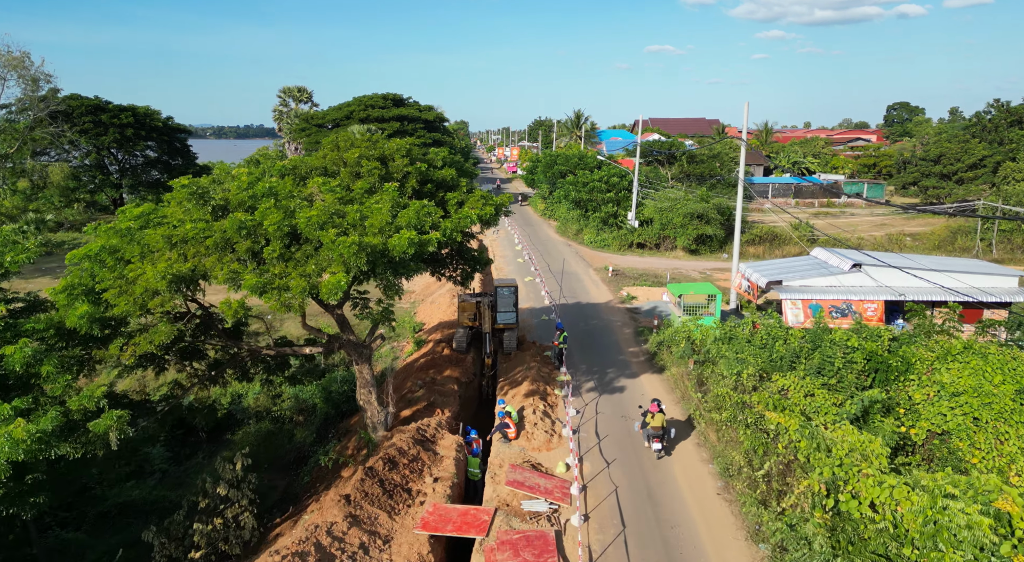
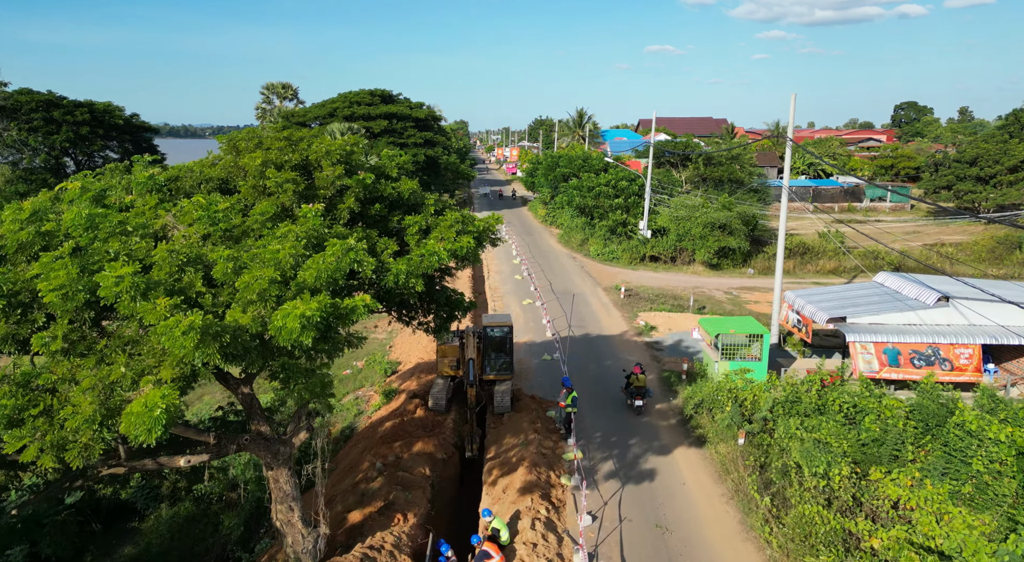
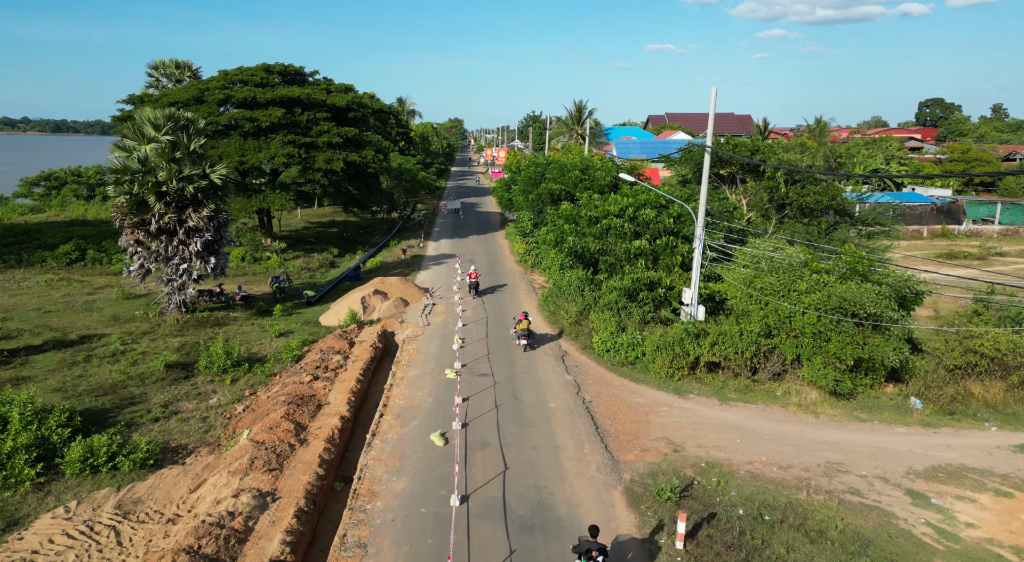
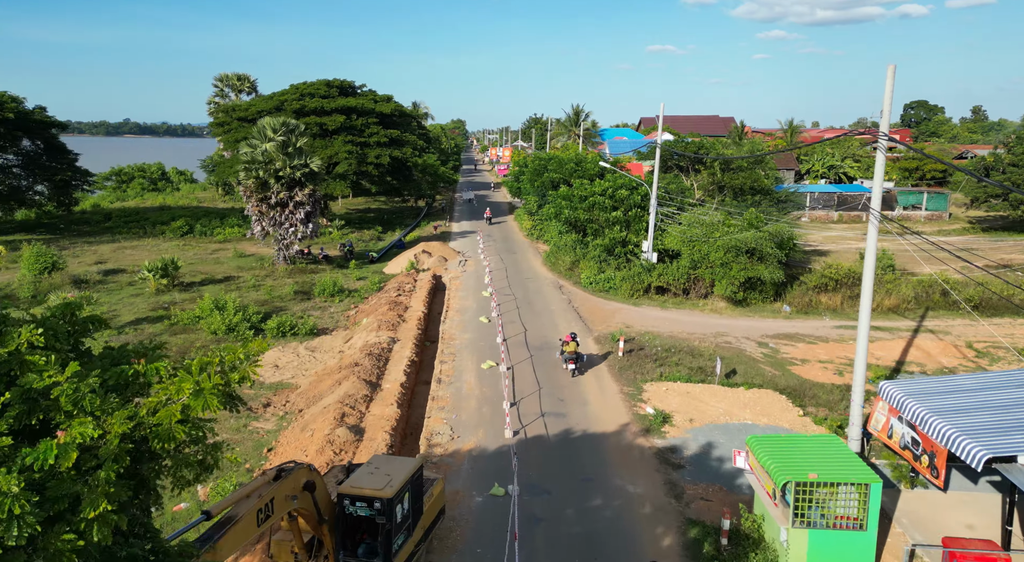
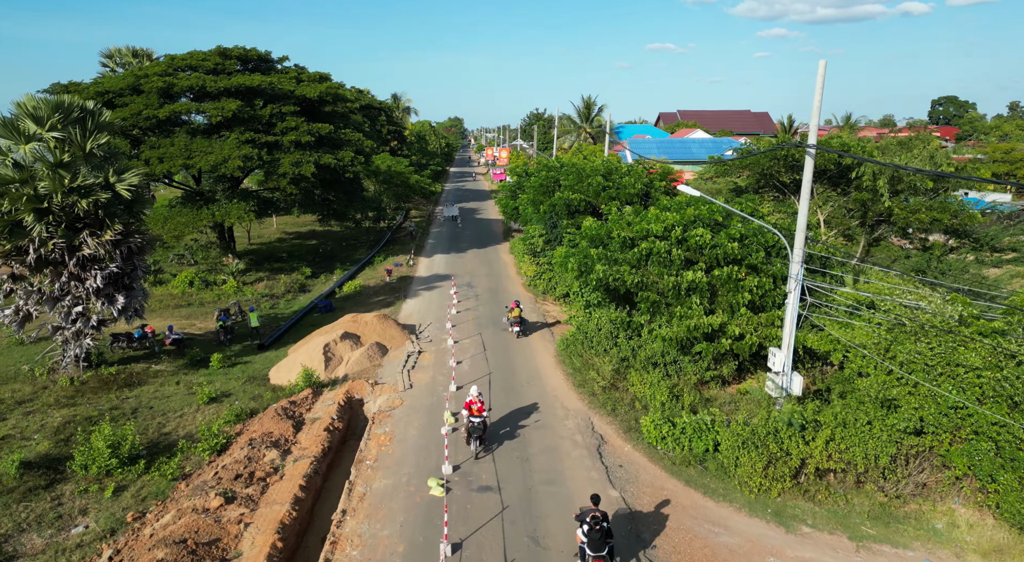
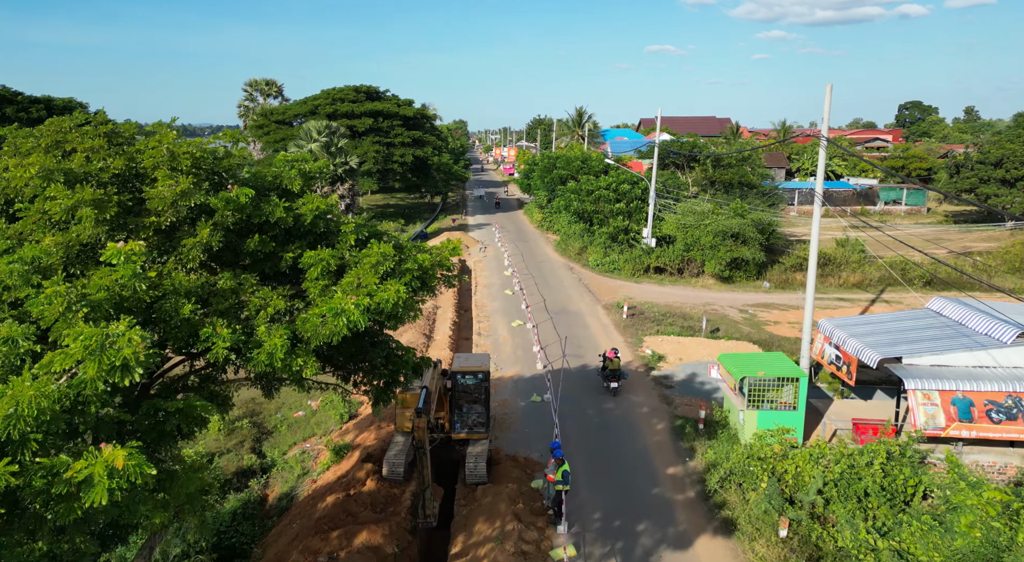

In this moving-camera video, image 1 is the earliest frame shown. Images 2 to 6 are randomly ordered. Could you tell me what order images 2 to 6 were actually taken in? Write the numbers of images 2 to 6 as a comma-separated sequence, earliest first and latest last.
2, 6, 4, 3, 5
